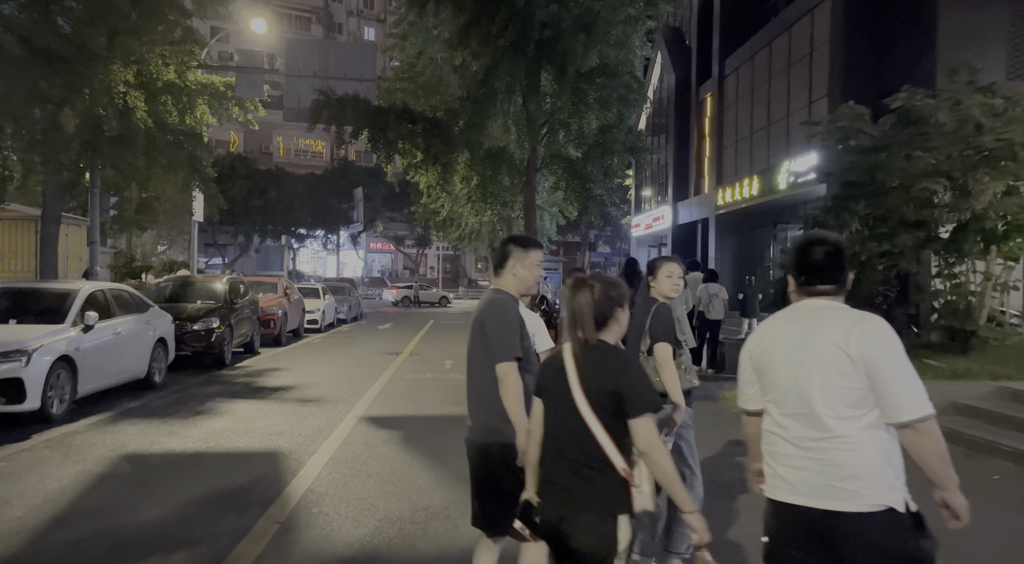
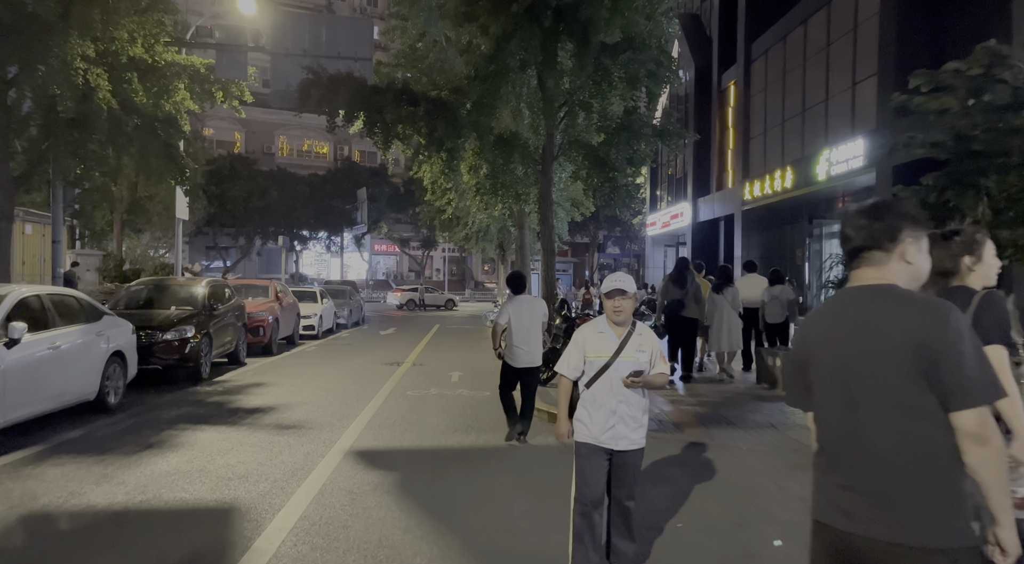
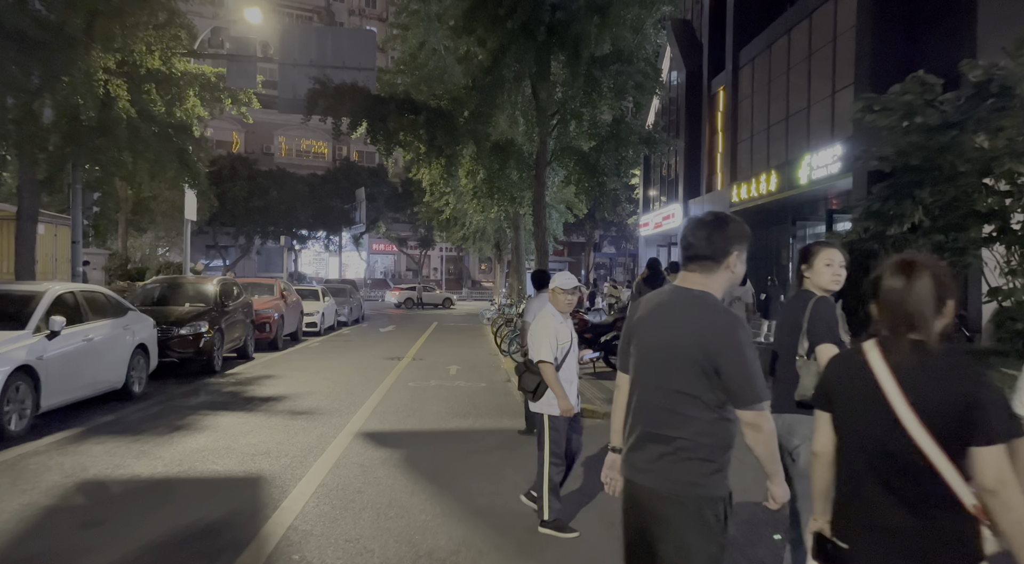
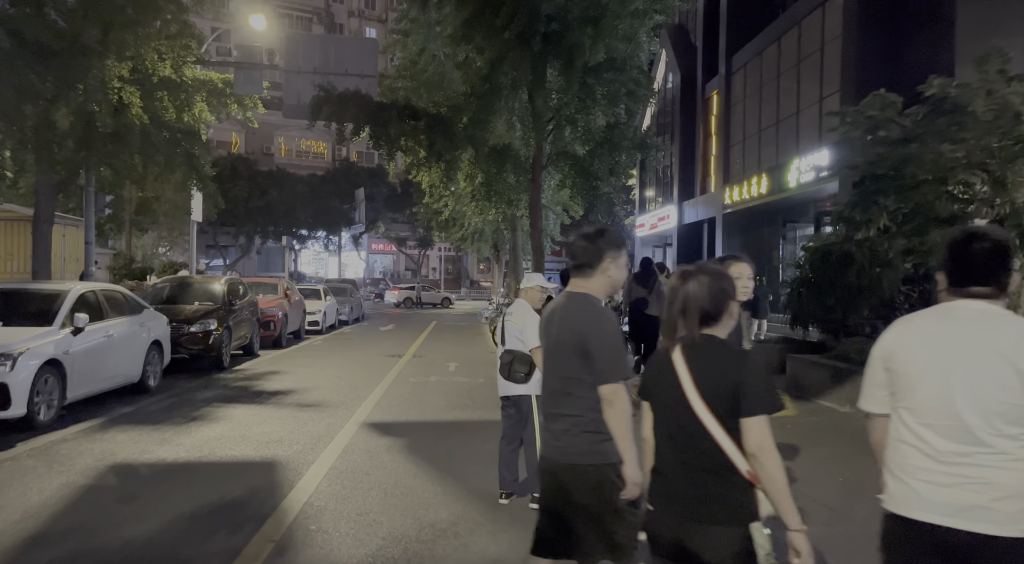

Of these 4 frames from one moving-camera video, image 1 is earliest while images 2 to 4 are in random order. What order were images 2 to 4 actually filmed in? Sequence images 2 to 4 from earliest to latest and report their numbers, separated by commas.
4, 3, 2
